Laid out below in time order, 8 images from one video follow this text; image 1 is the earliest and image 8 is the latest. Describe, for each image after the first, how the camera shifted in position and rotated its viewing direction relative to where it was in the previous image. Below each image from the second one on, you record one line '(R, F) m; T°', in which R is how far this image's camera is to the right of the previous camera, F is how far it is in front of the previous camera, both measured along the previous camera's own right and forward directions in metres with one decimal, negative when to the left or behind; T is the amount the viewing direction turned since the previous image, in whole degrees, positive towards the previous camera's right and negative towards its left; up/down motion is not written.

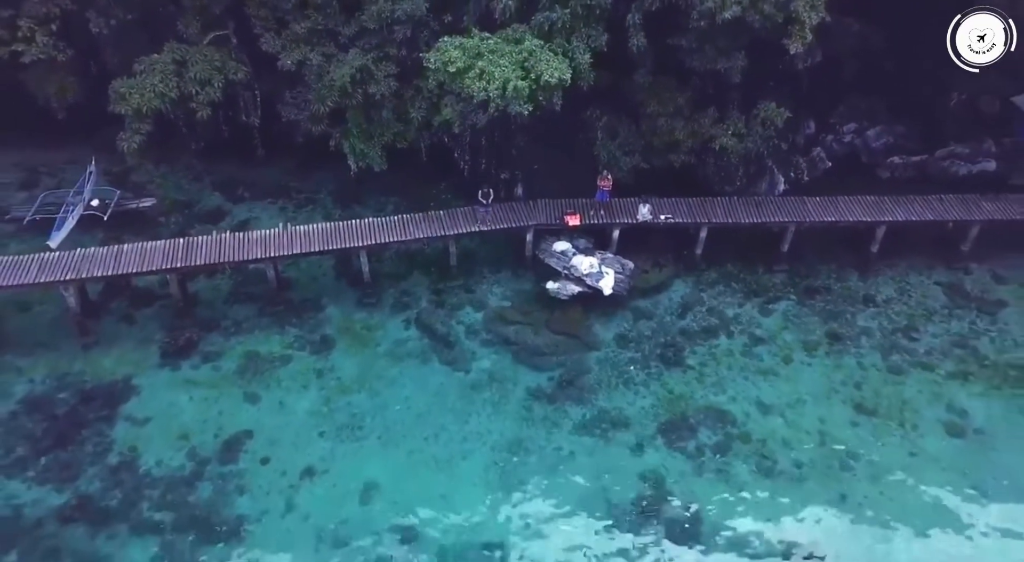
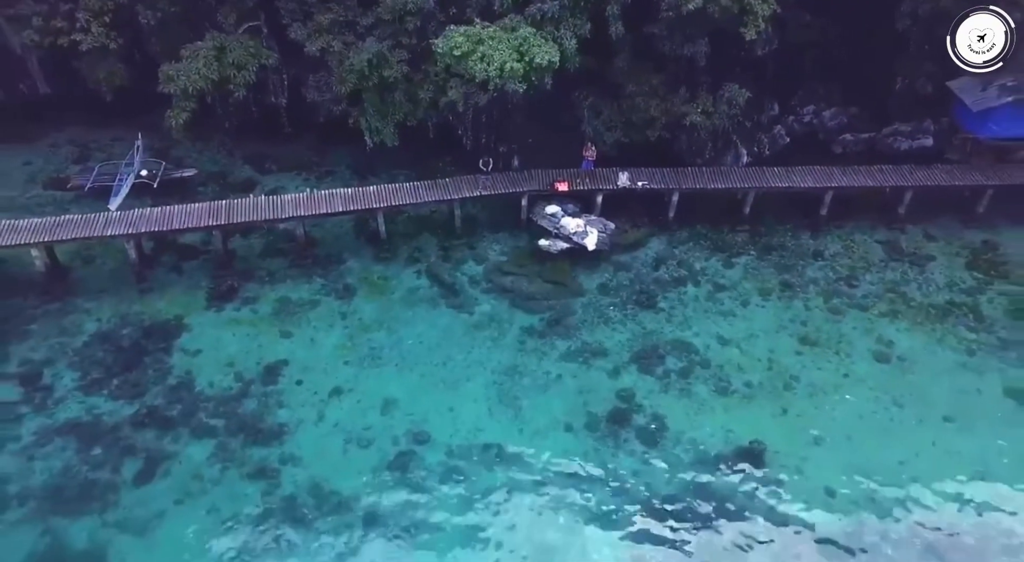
(+0.1, -2.3) m; 0°
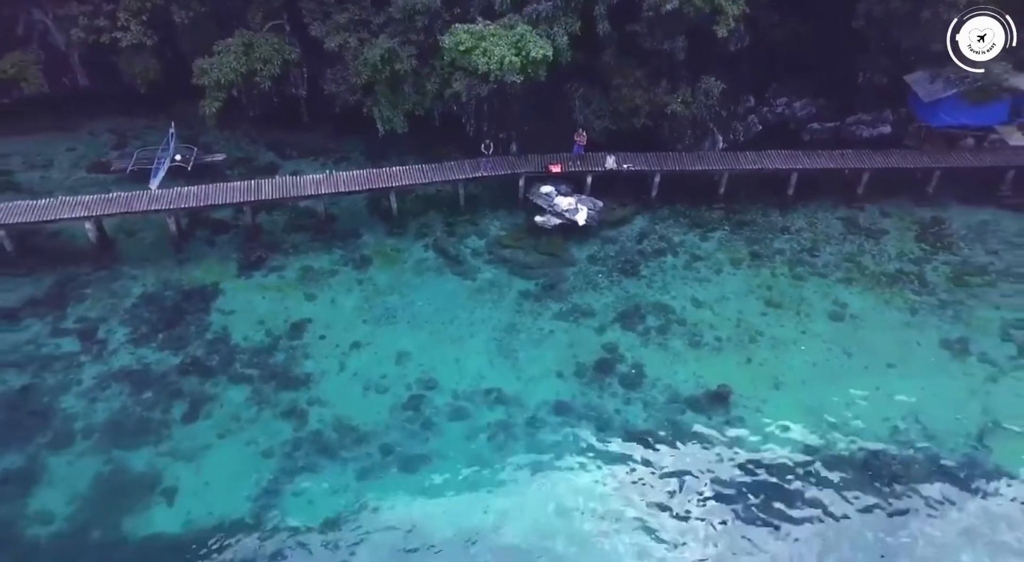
(0.0, -2.0) m; 0°
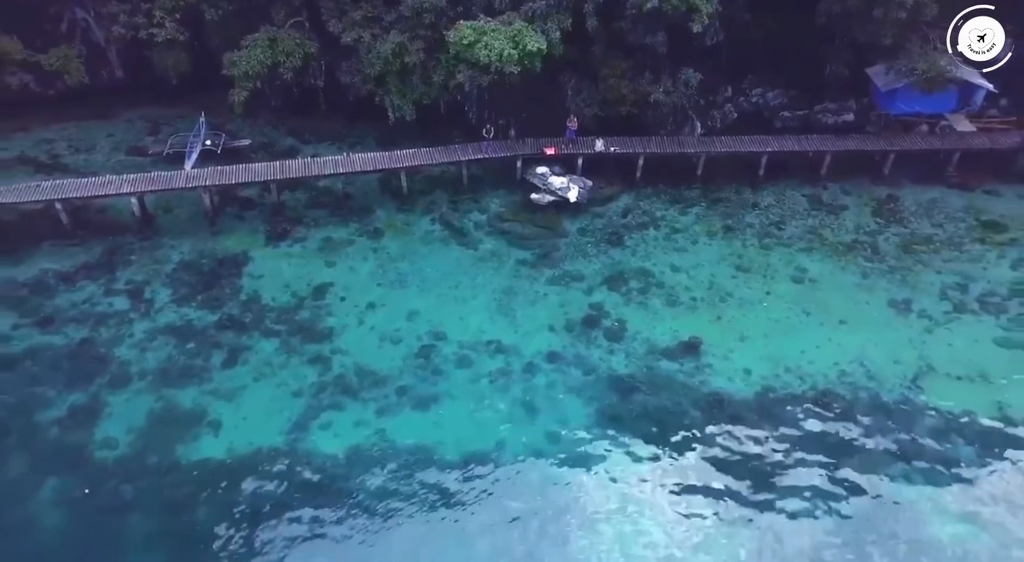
(+0.1, -2.2) m; 0°
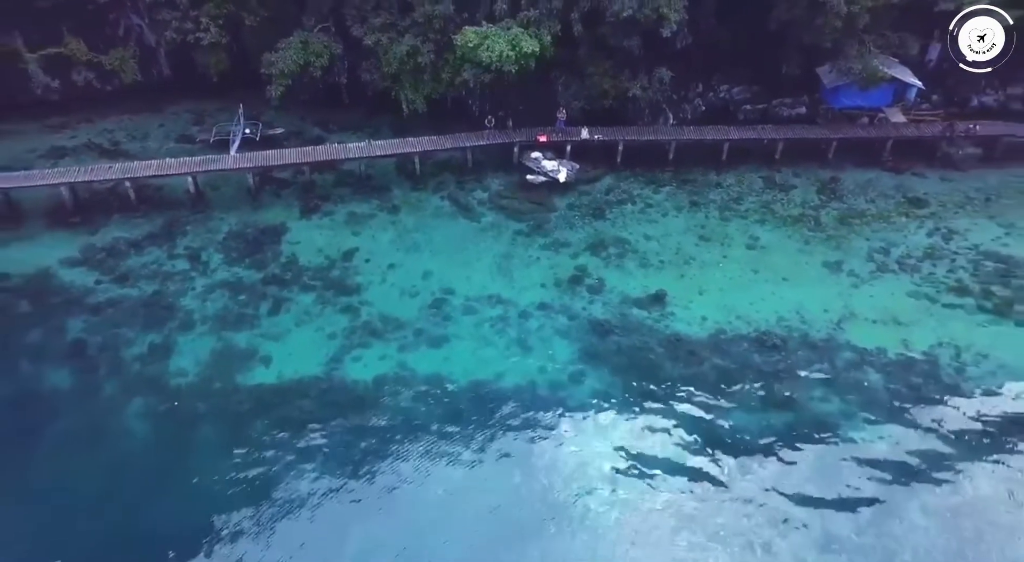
(+0.1, -3.6) m; 0°
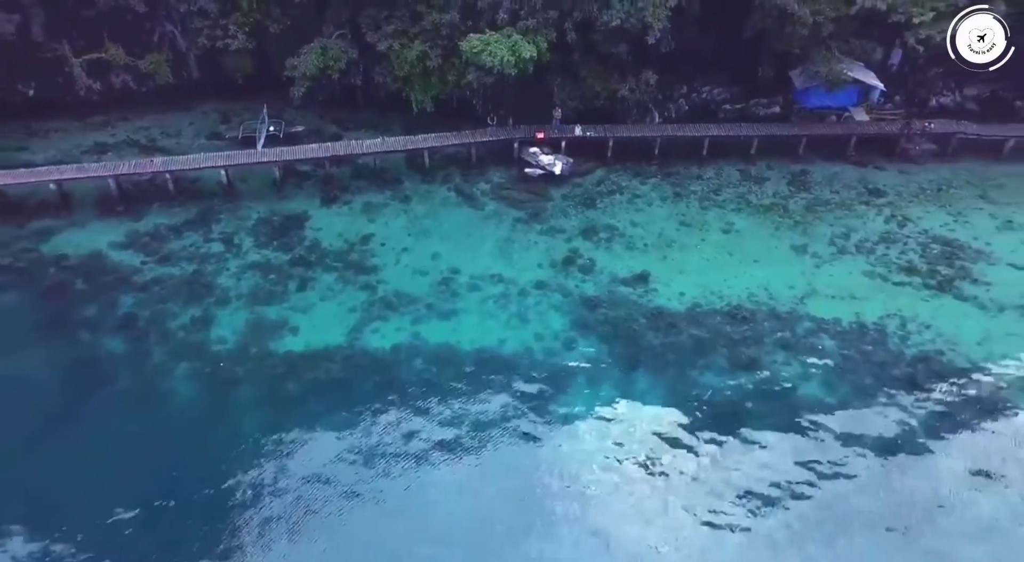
(0.0, -2.6) m; 0°
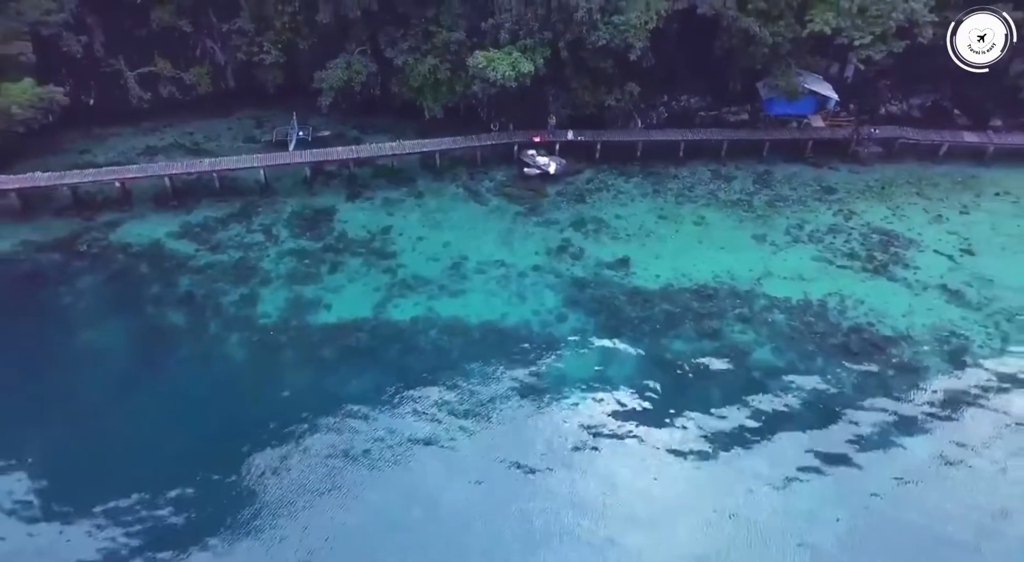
(0.0, -3.9) m; 0°
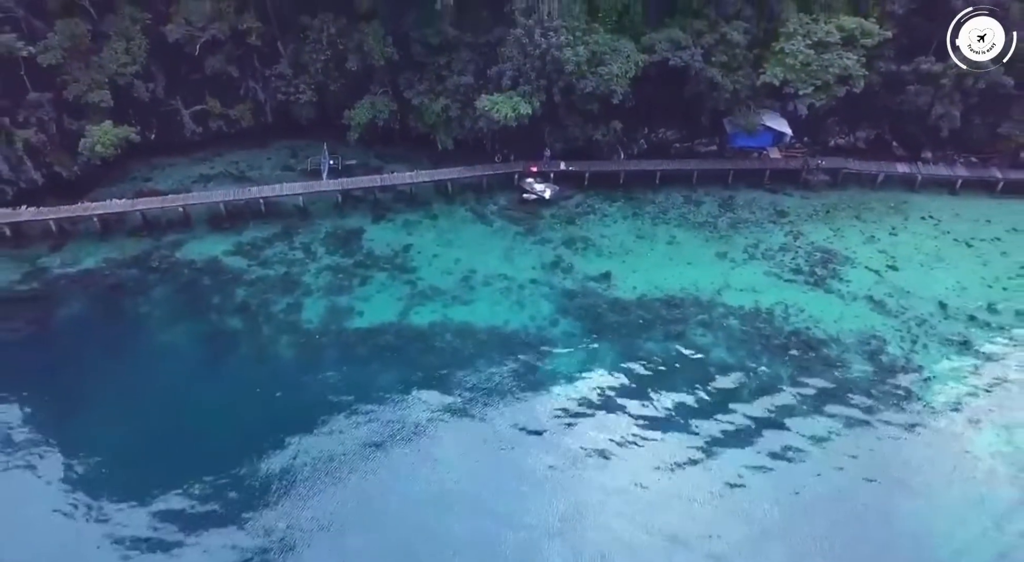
(0.0, -5.3) m; 0°
